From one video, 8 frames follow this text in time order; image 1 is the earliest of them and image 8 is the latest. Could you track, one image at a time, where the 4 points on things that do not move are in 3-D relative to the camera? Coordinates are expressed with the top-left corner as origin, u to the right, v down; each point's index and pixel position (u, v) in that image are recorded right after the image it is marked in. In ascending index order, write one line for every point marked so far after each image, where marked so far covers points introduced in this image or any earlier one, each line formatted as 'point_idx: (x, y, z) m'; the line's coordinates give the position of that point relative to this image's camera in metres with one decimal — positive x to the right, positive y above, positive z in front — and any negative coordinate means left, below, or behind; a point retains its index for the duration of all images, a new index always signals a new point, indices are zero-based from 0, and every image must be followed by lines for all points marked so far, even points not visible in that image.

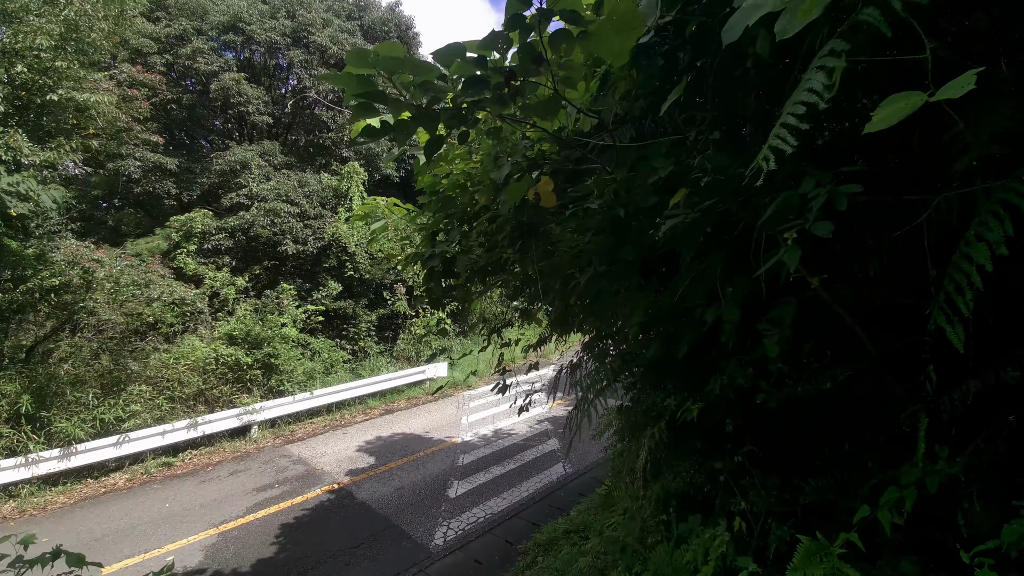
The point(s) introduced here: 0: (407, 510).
0: (-1.3, -2.8, +6.5) m
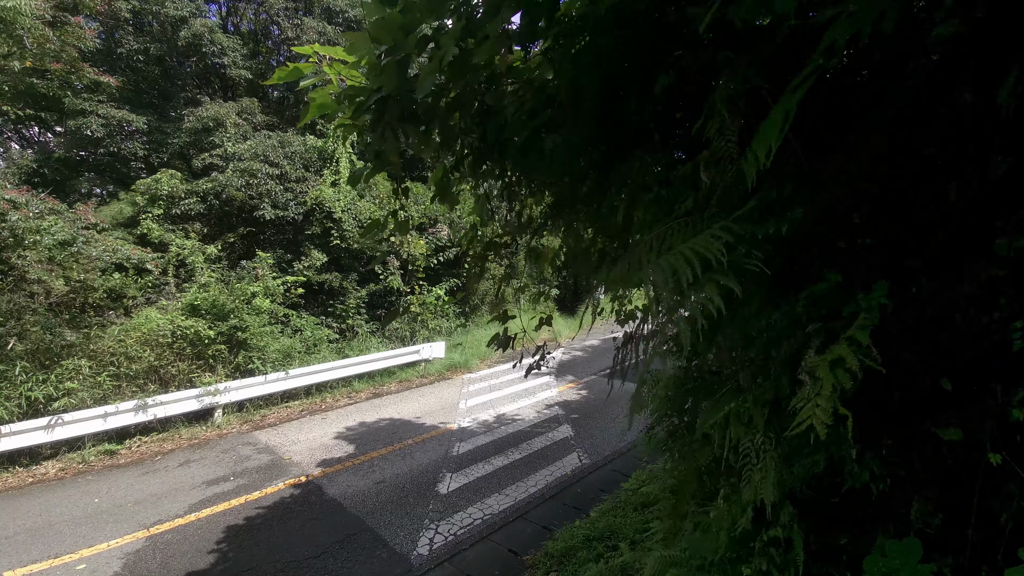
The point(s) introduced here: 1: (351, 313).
0: (-1.3, -2.3, +5.2) m
1: (-3.5, -0.6, +10.9) m
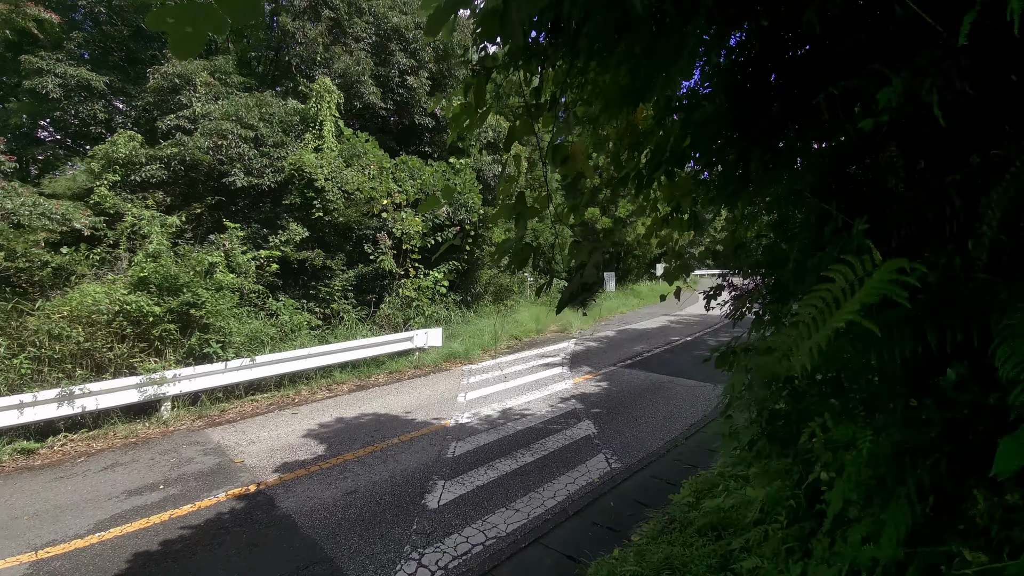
0: (-1.2, -1.8, +3.9) m
1: (-3.3, -0.2, +9.6) m
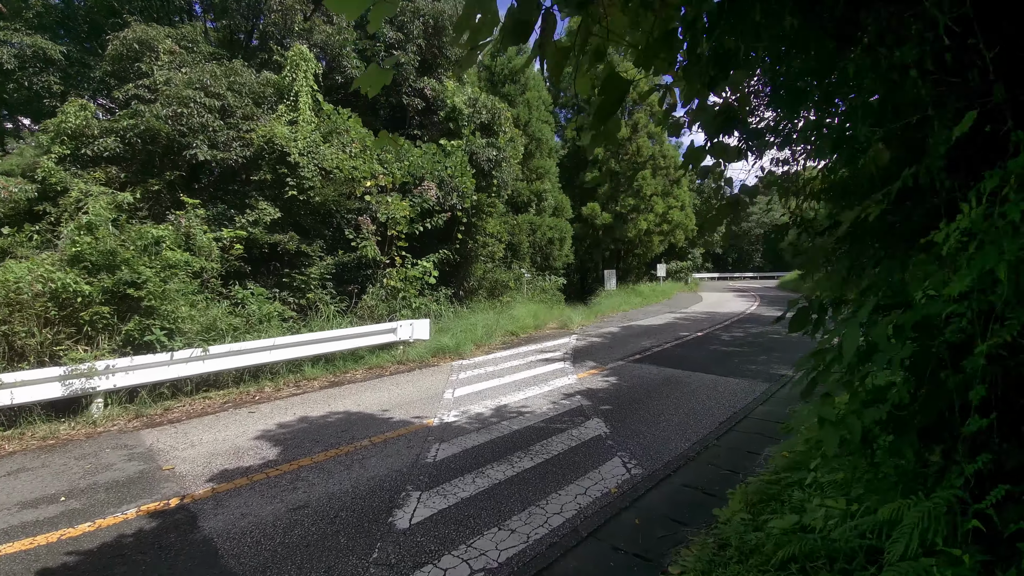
0: (-1.2, -1.5, +2.9) m
1: (-3.4, 0.0, +8.7) m
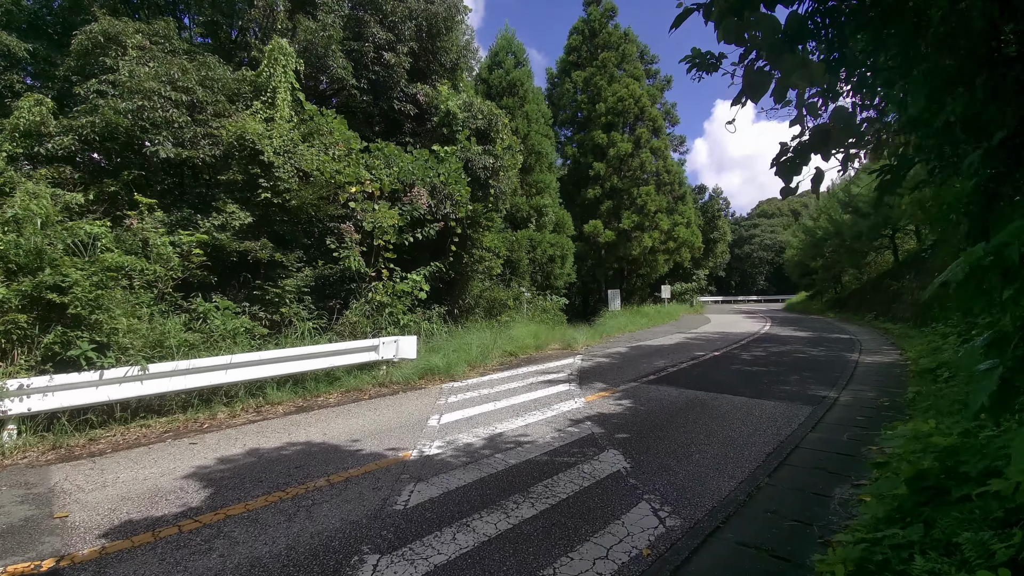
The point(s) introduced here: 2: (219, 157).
0: (-1.3, -1.4, +1.9) m
1: (-3.4, -0.2, +7.8) m
2: (-4.5, +2.0, +7.7) m
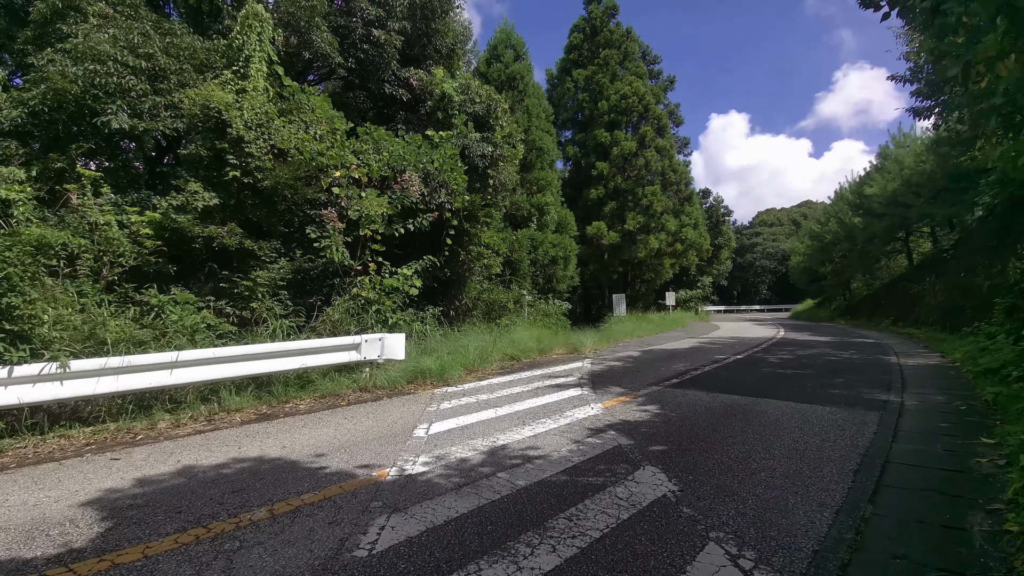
0: (-1.2, -1.2, +1.0) m
1: (-3.4, -0.1, +6.8) m
2: (-4.4, +2.1, +6.8) m
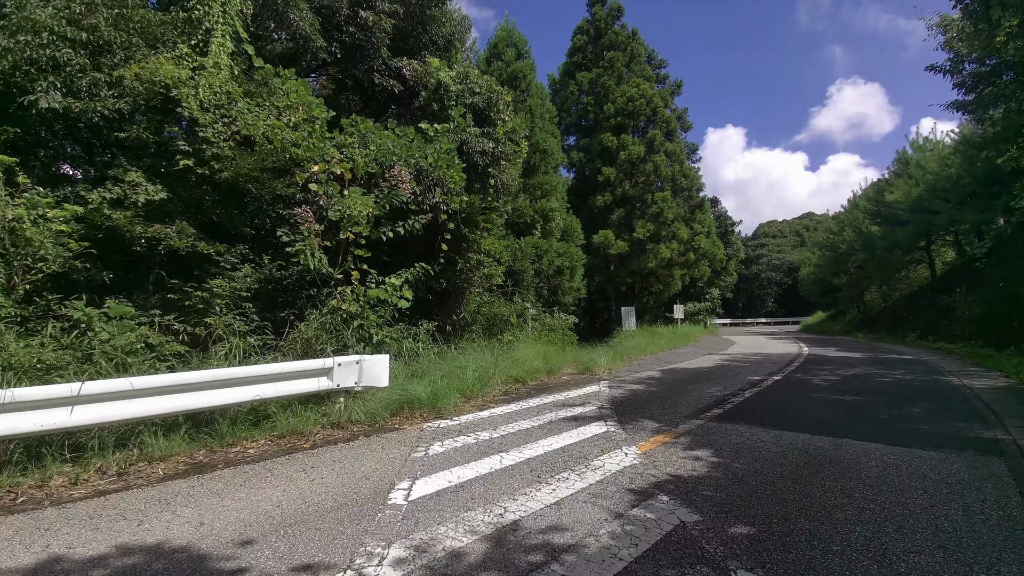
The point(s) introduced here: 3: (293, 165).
0: (-1.1, -1.2, -0.2) m
1: (-3.3, -0.2, +5.7) m
2: (-4.4, +2.0, +5.8) m
3: (-2.8, +1.6, +6.3) m
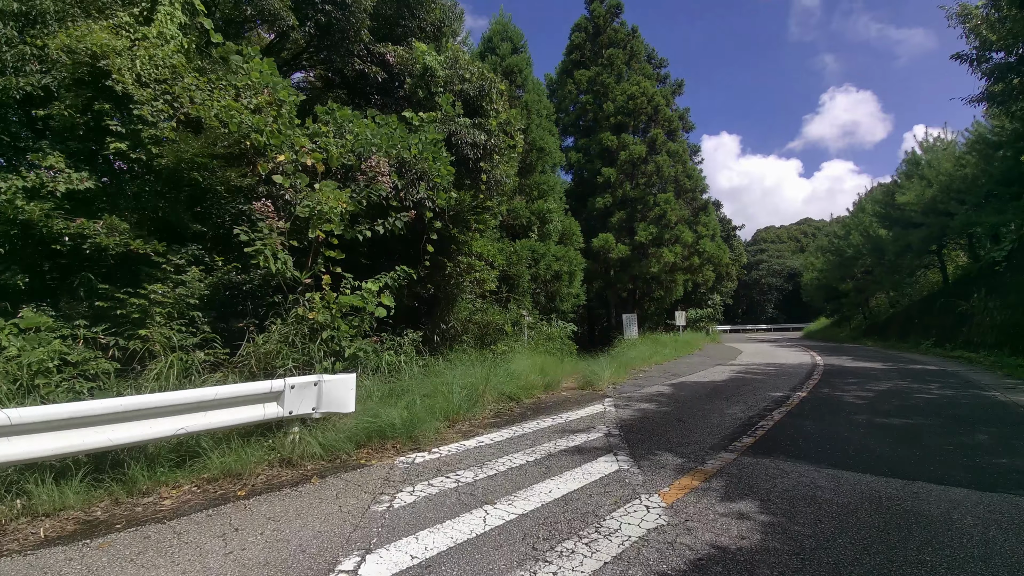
0: (-1.2, -1.1, -1.0) m
1: (-3.4, -0.3, +4.9) m
2: (-4.5, +1.9, +4.9) m
3: (-2.9, +1.5, +5.5) m
